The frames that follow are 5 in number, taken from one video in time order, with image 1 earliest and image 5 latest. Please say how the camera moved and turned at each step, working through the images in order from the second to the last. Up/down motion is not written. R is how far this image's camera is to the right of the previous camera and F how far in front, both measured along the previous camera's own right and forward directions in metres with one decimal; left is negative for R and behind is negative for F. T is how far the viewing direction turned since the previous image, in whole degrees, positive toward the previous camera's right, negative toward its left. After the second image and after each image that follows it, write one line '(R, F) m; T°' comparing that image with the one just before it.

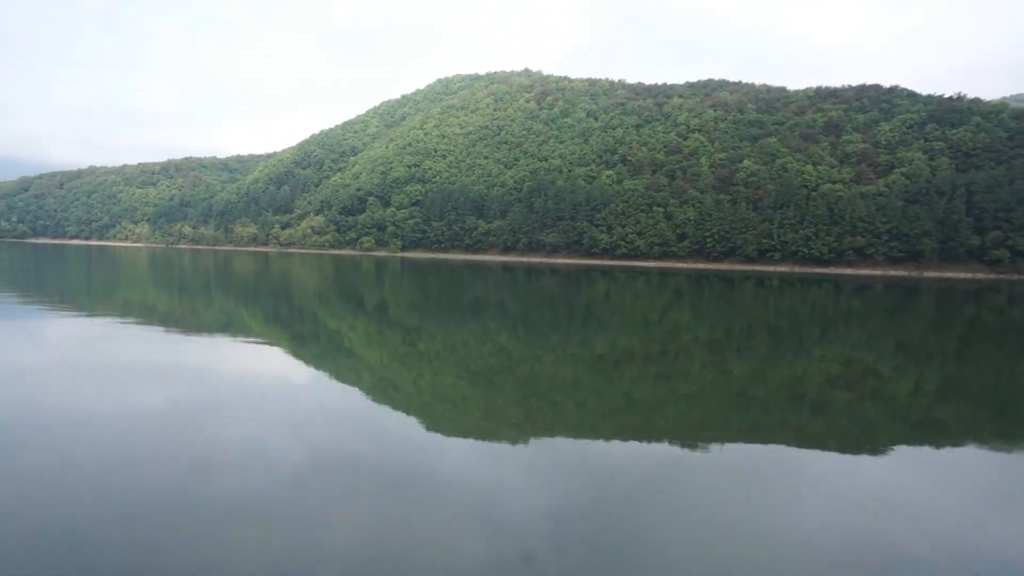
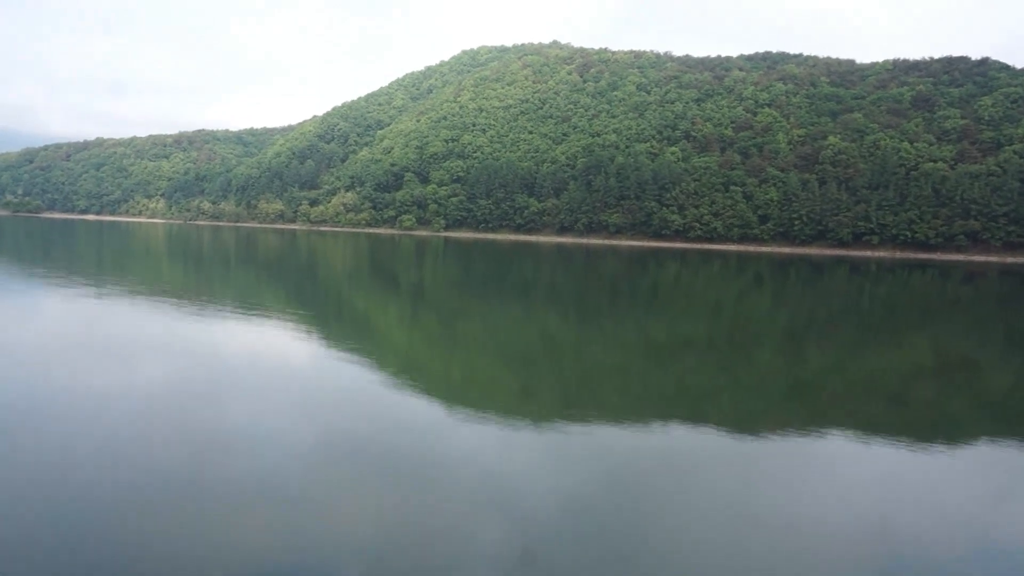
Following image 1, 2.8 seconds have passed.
(-3.3, +2.3) m; +1°
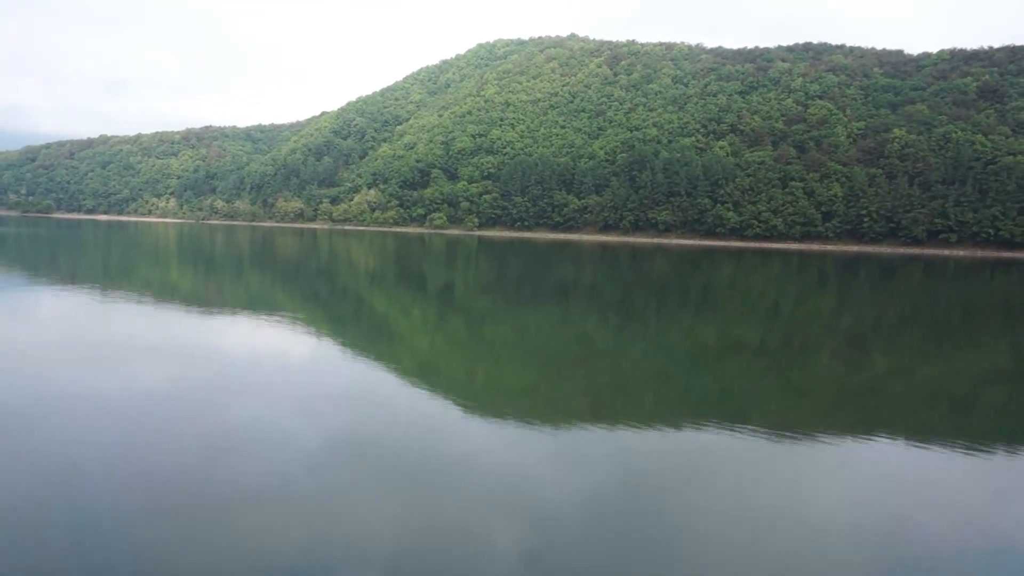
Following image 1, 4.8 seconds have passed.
(-2.4, +1.7) m; +1°
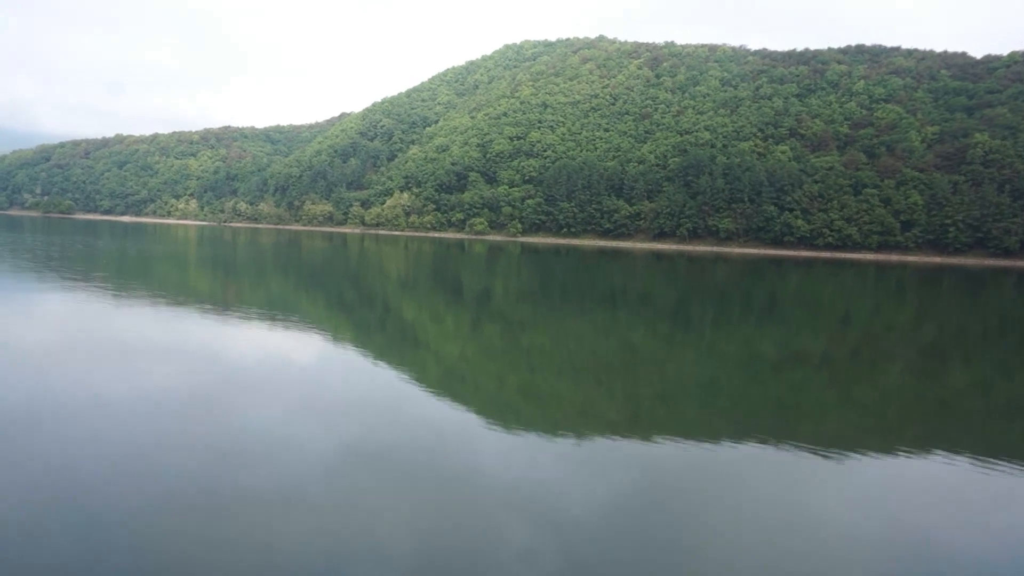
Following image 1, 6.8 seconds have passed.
(-2.4, +1.6) m; 0°
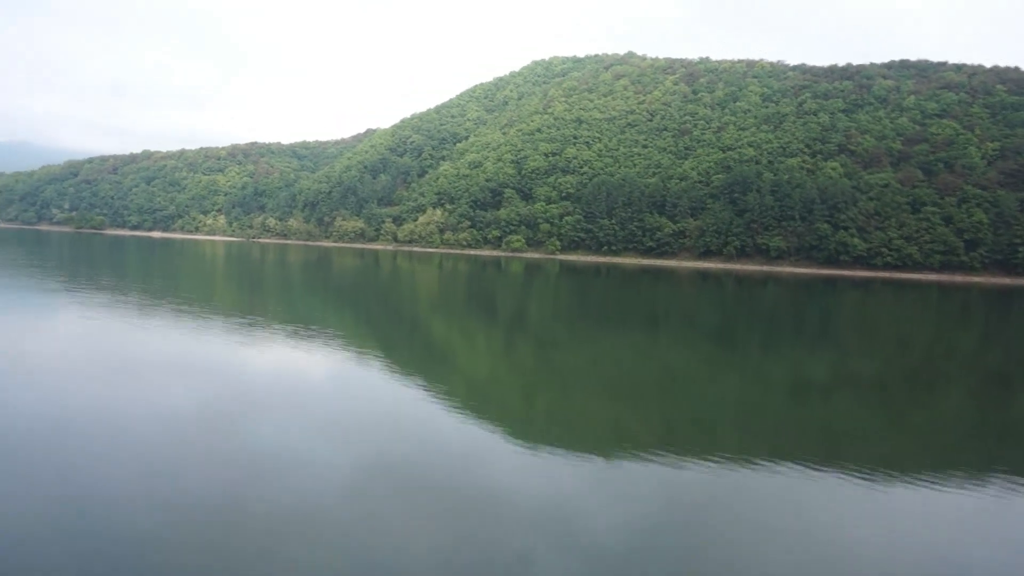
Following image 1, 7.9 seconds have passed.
(-1.3, +0.8) m; -1°
